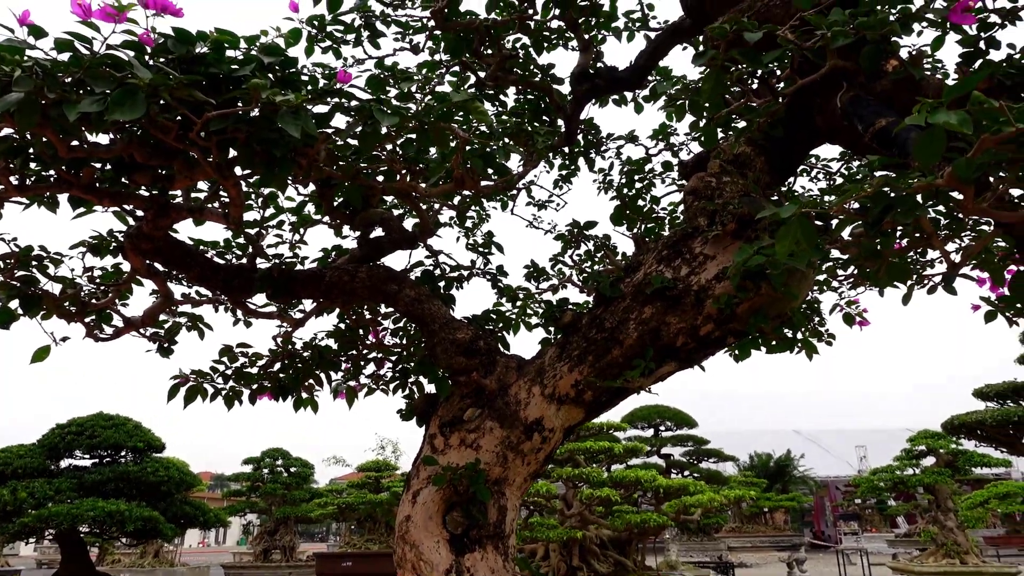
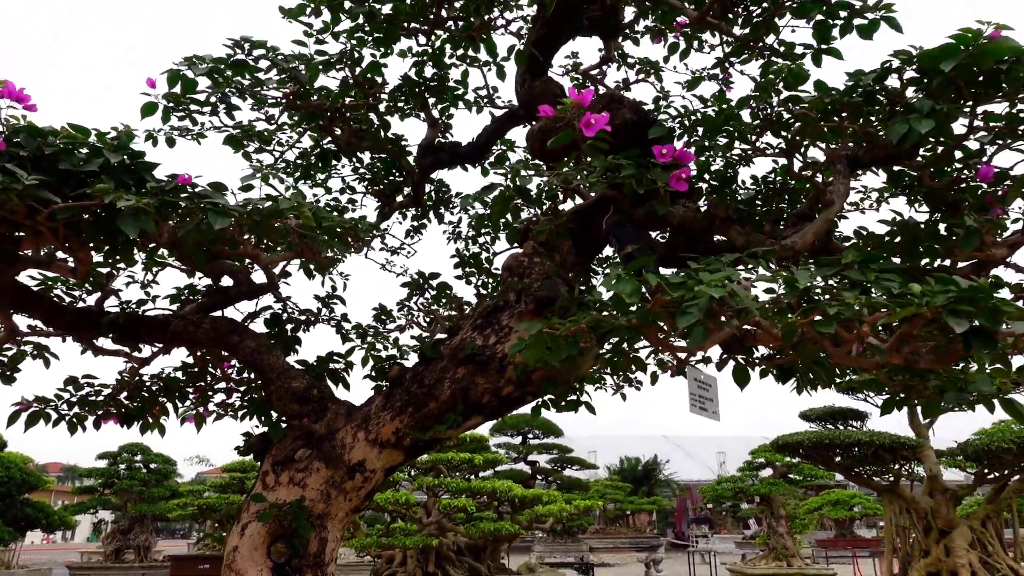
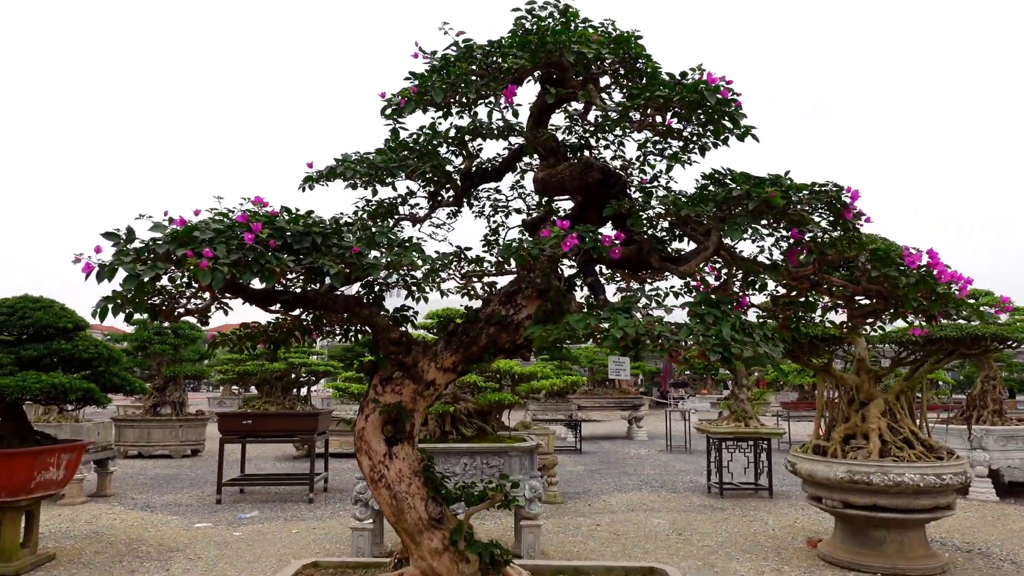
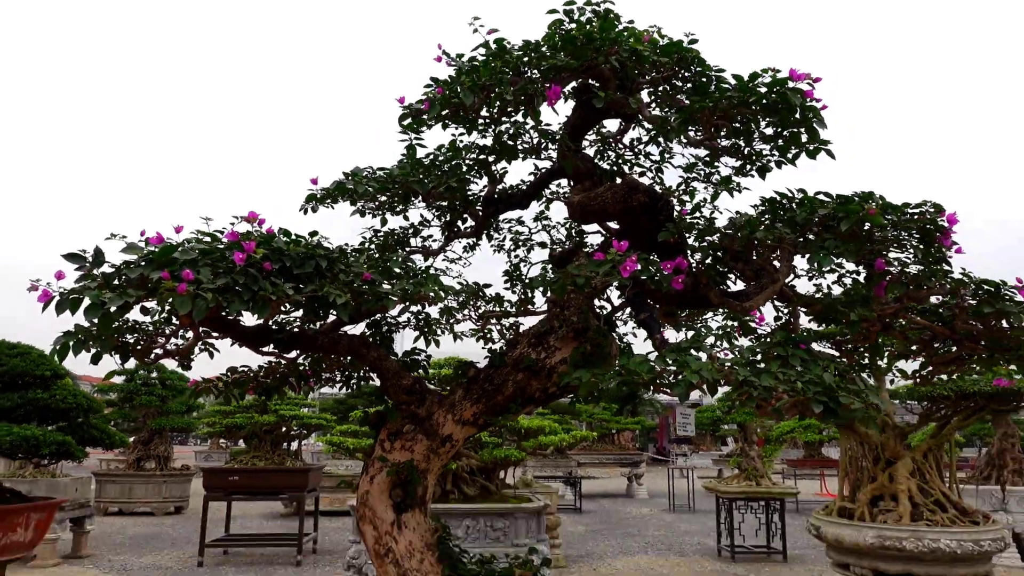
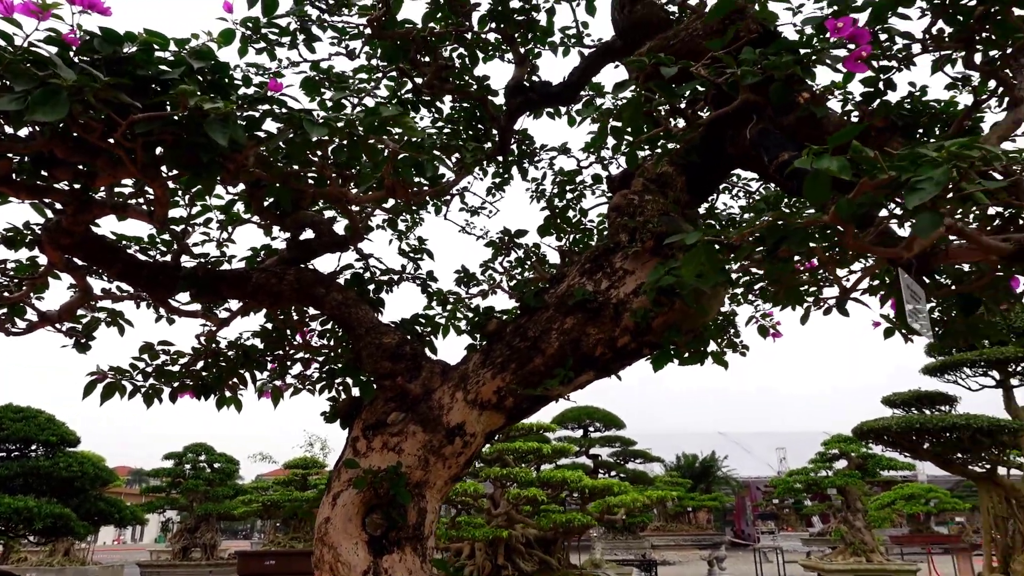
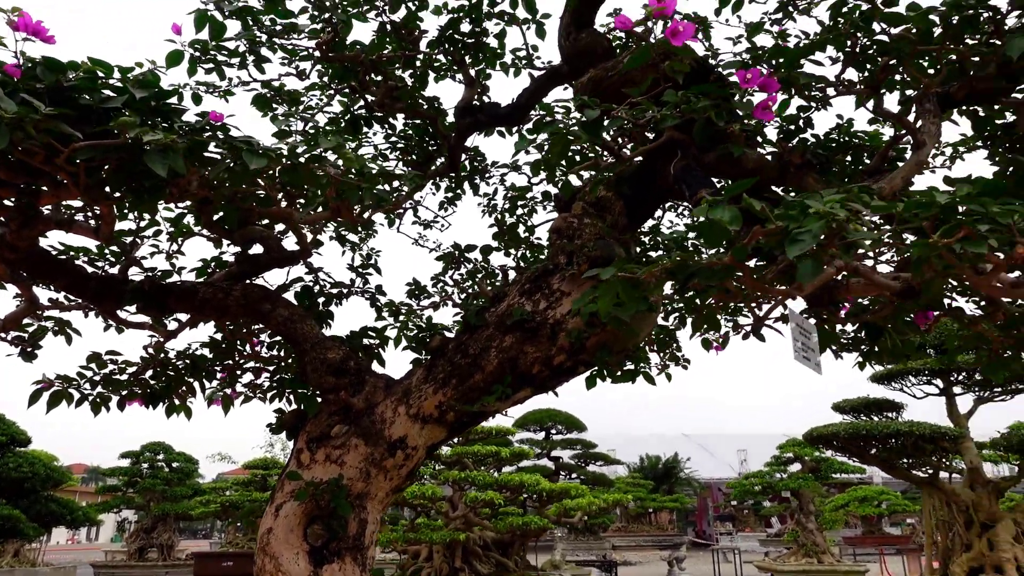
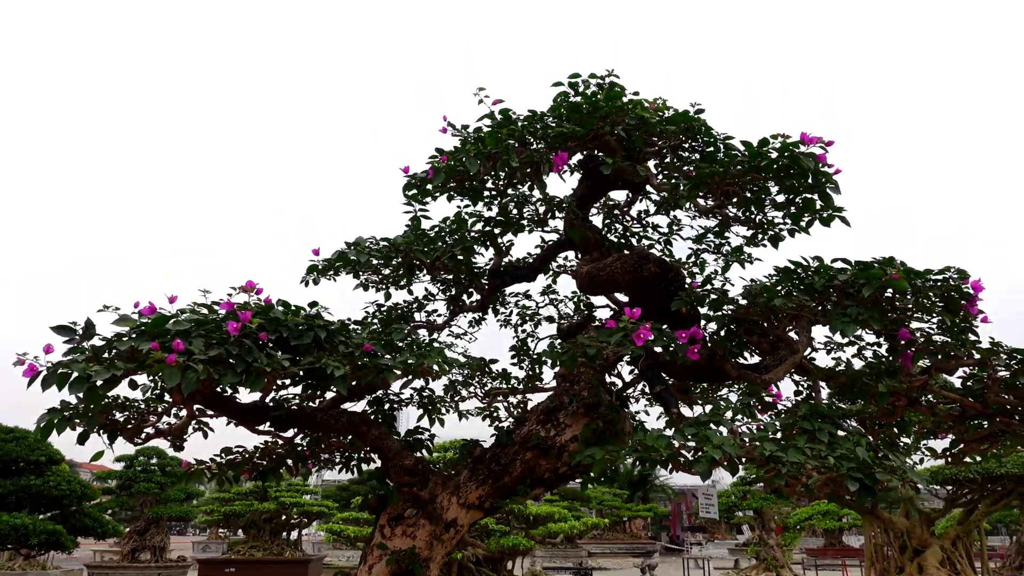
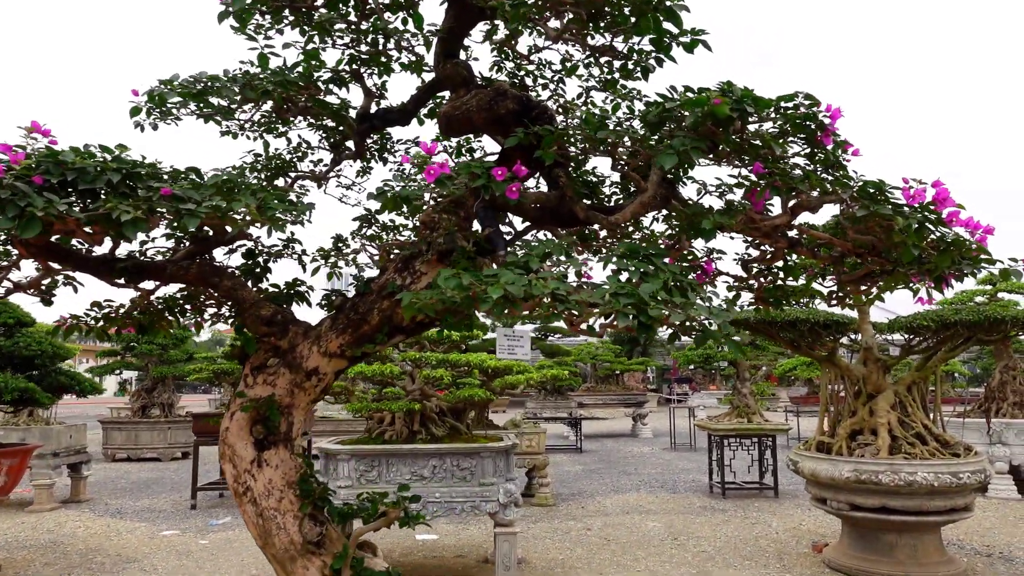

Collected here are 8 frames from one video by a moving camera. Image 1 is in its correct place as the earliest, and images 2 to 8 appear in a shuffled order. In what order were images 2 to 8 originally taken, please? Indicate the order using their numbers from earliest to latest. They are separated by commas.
5, 6, 2, 7, 4, 3, 8
